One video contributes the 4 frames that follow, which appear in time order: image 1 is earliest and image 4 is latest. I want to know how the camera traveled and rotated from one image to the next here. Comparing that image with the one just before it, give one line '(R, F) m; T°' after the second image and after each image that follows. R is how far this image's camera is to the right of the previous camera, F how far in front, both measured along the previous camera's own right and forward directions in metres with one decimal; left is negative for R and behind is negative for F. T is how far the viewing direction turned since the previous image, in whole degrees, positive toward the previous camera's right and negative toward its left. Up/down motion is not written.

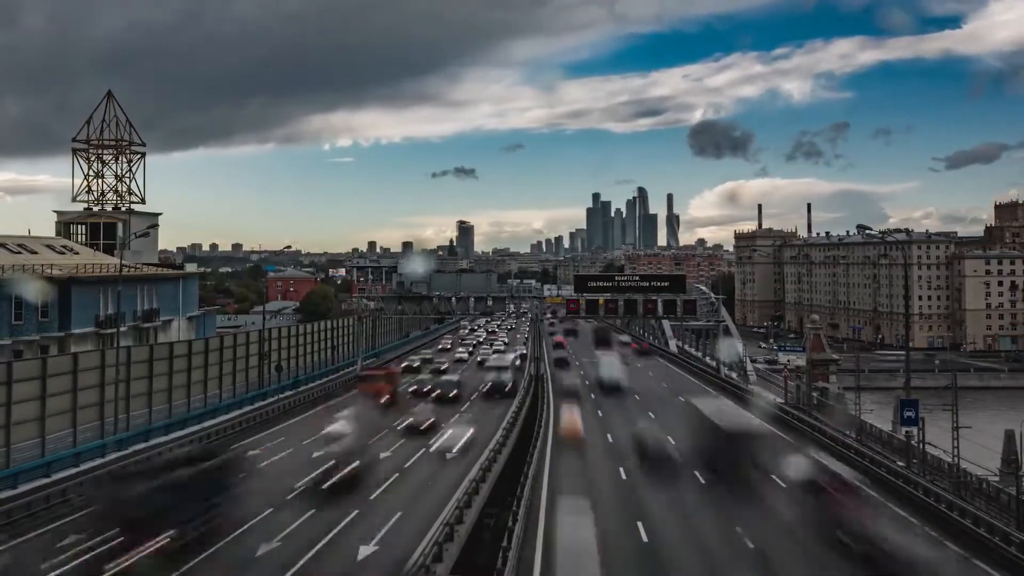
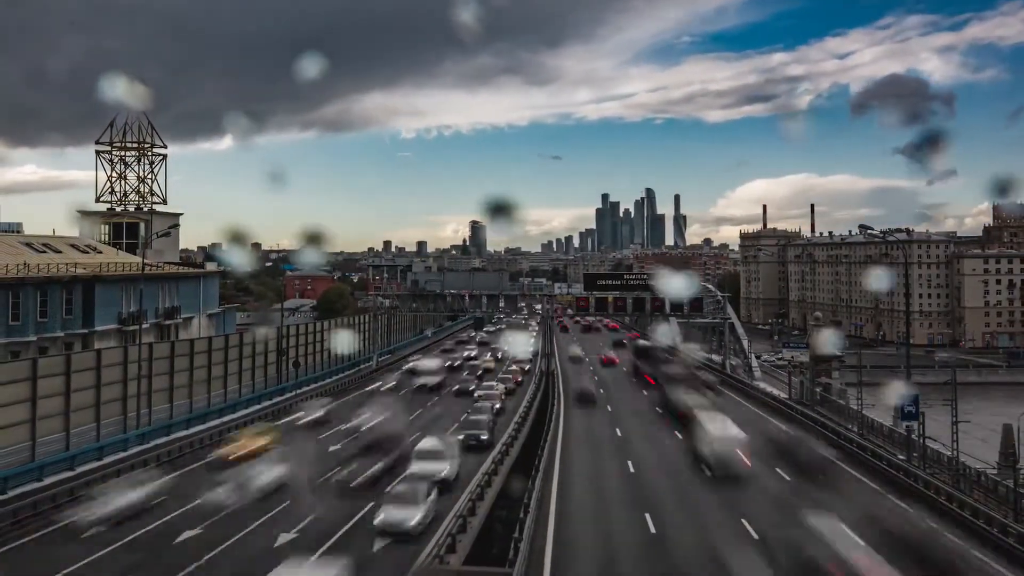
(0.0, -0.9) m; -1°
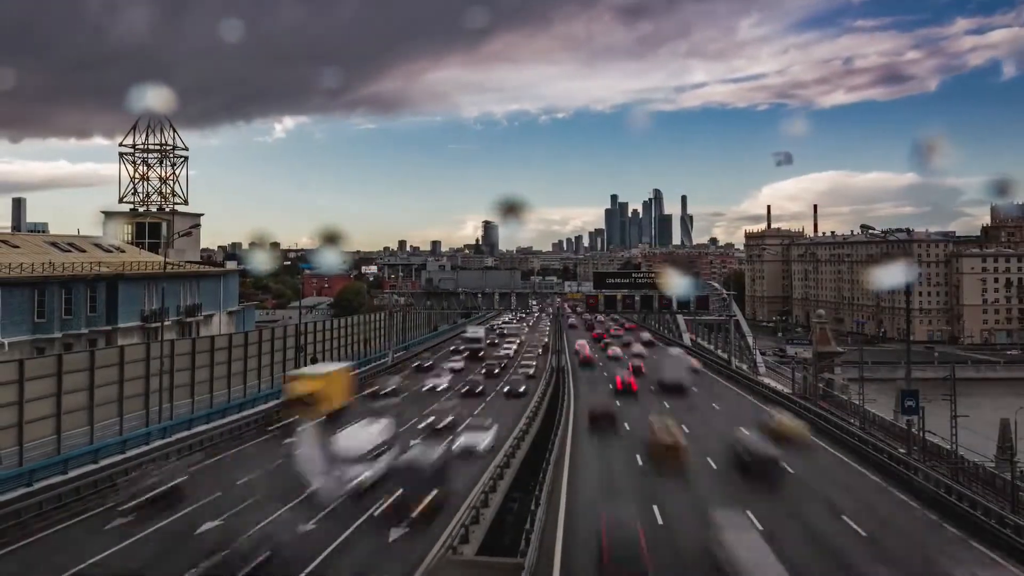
(0.0, -1.0) m; -1°
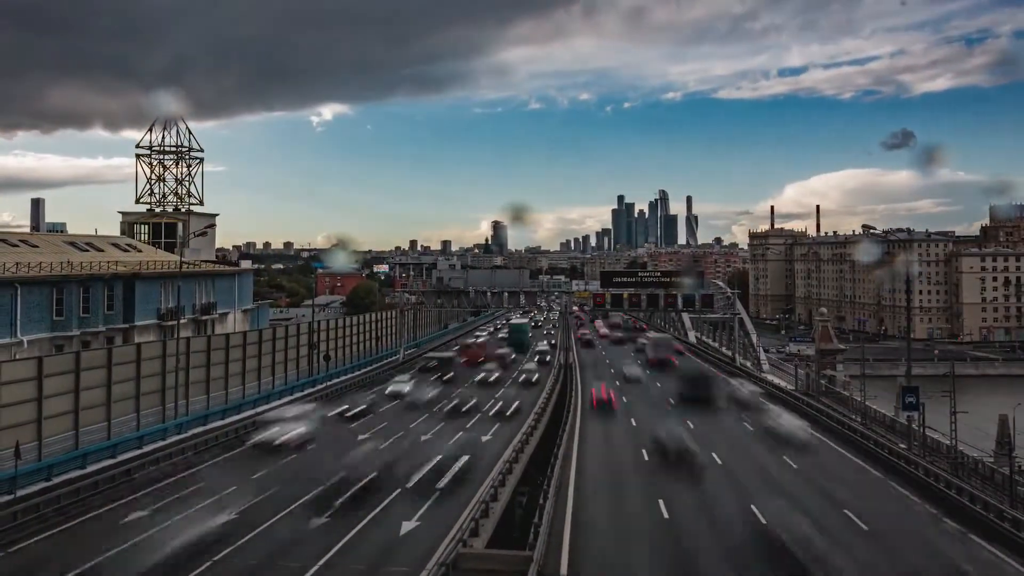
(0.0, -0.7) m; -1°
